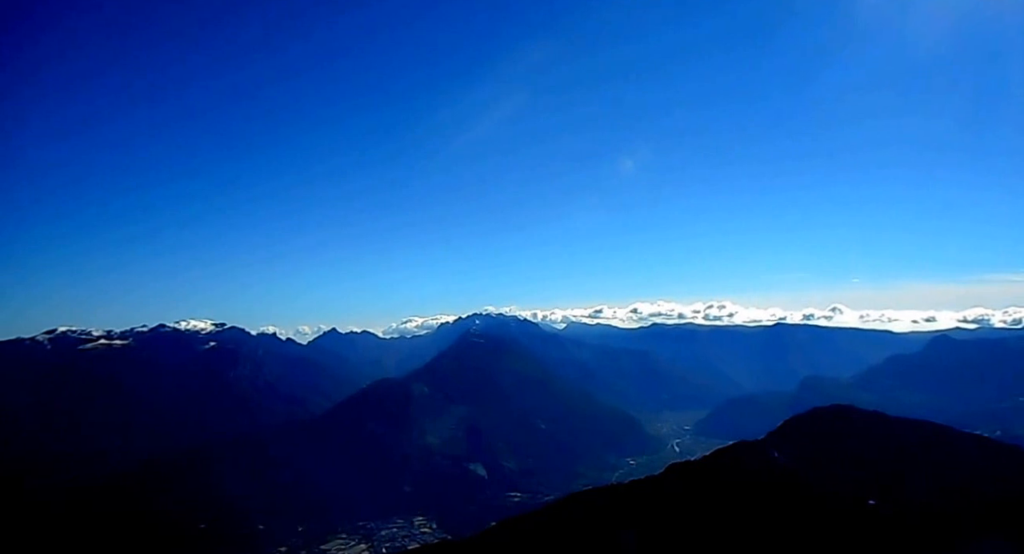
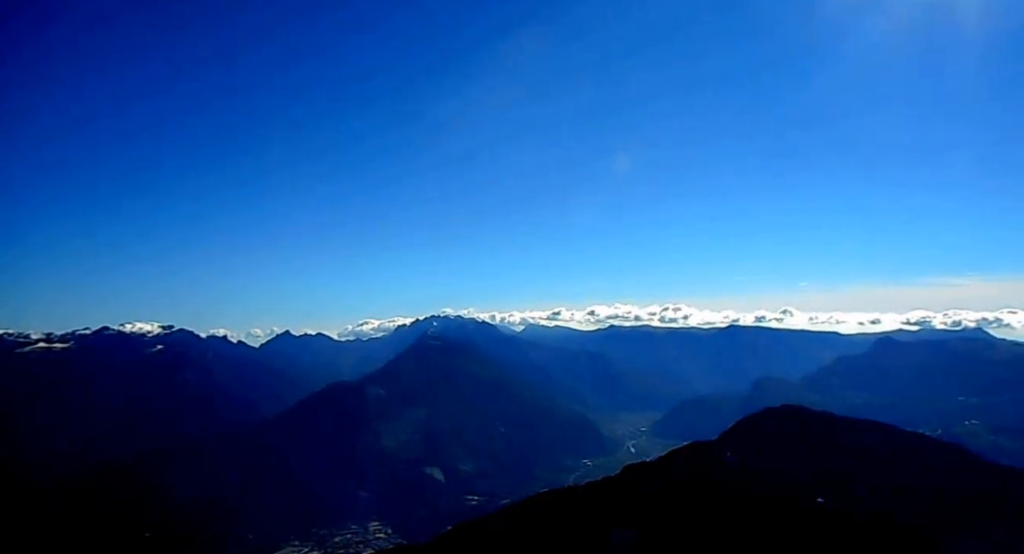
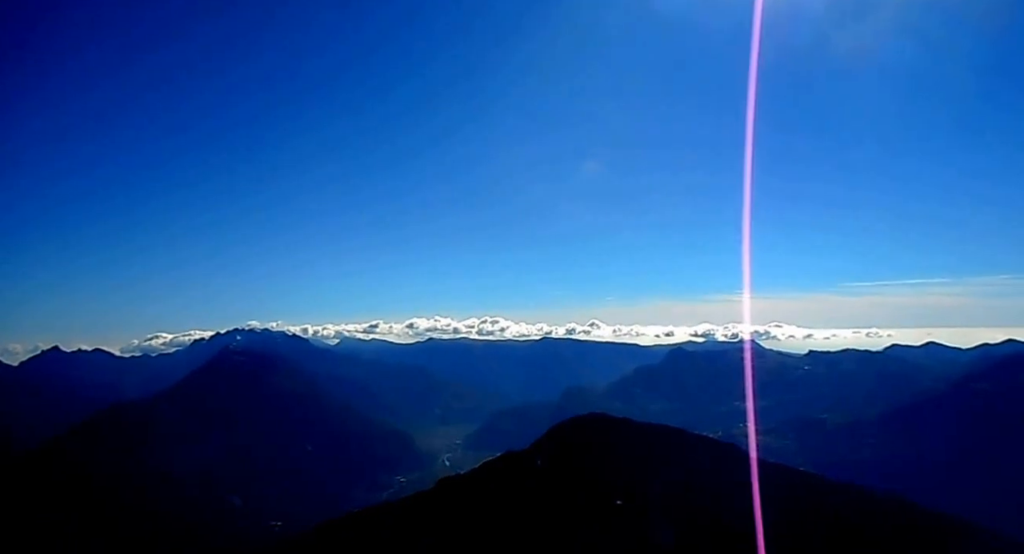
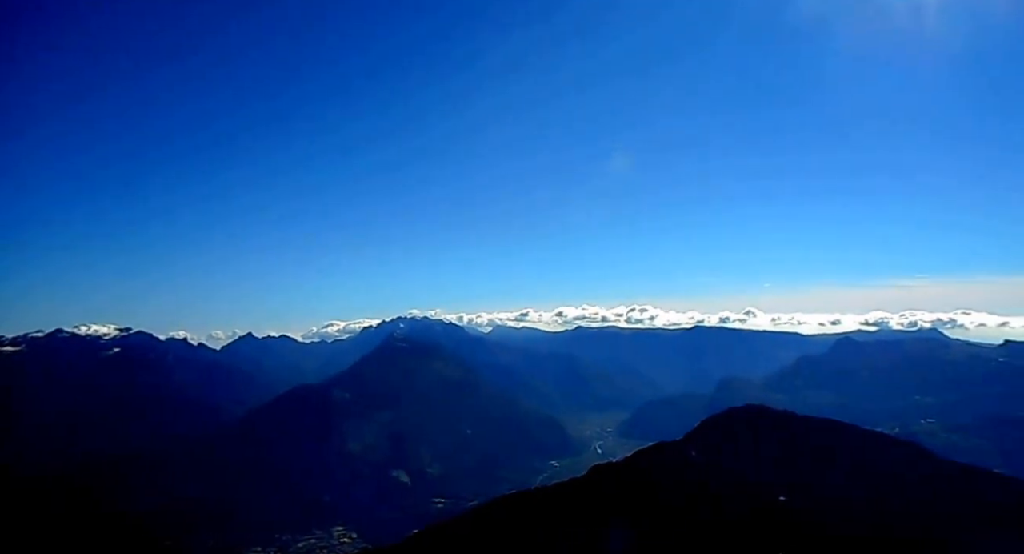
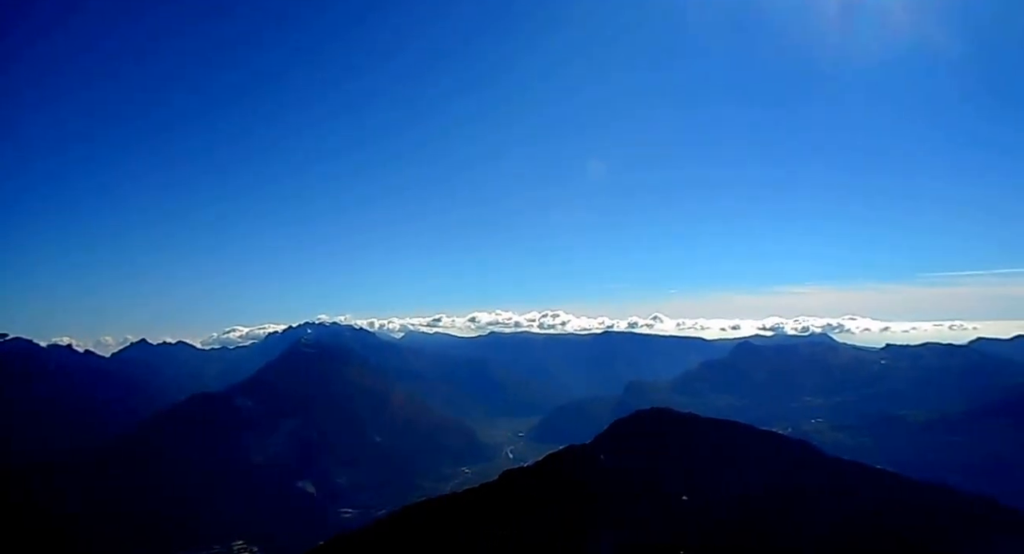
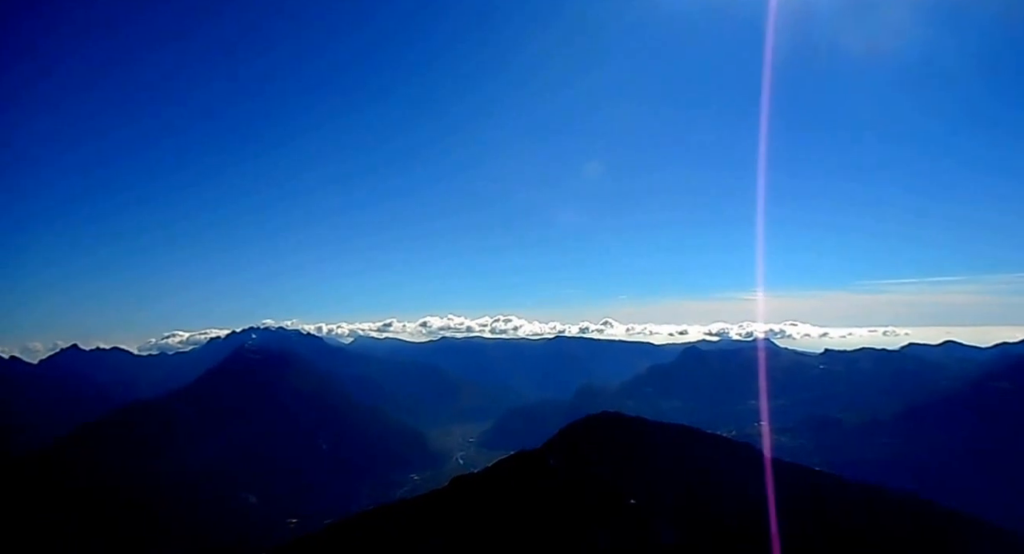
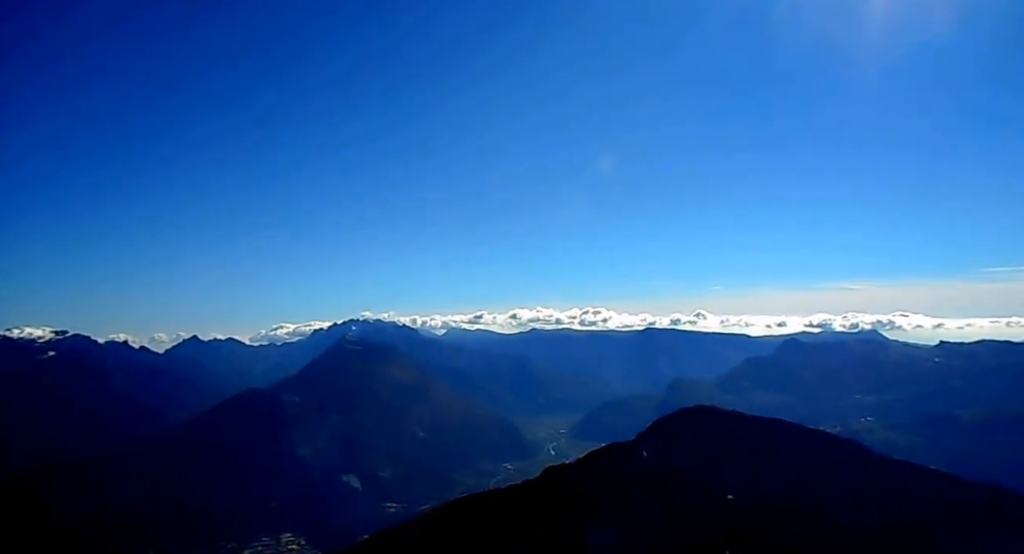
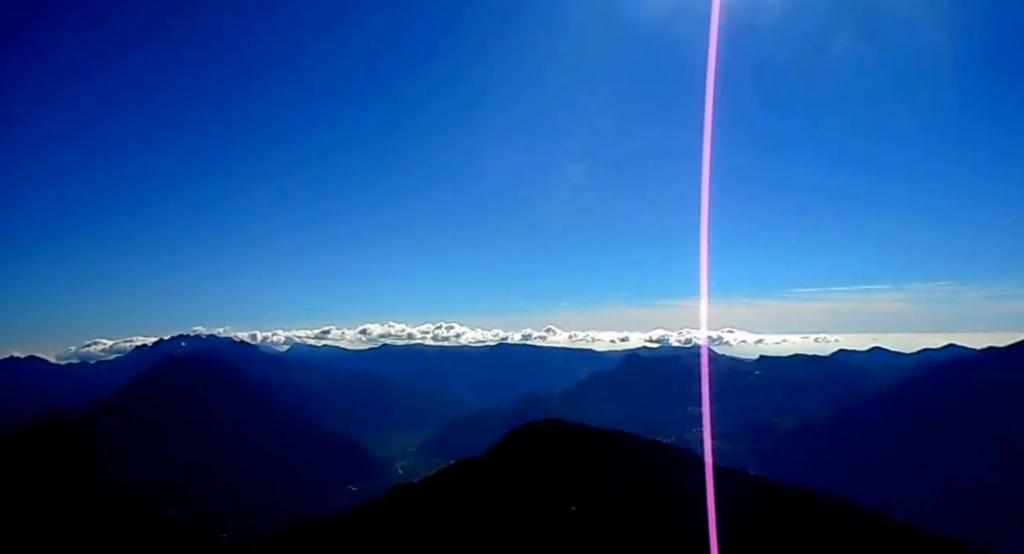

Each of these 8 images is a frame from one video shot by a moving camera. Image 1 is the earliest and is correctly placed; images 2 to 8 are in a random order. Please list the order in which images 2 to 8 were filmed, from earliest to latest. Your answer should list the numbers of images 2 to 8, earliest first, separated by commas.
2, 4, 7, 5, 6, 3, 8
